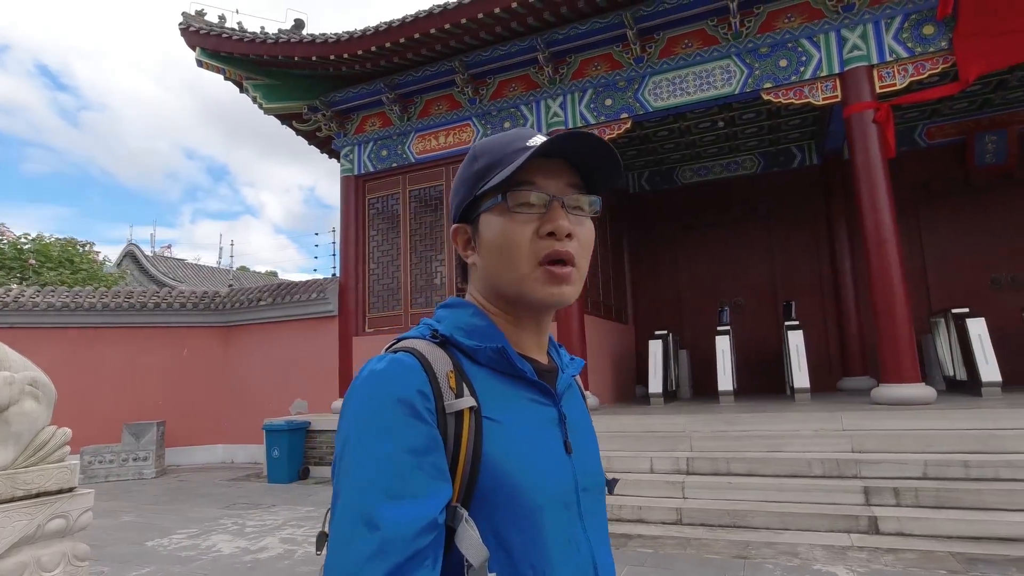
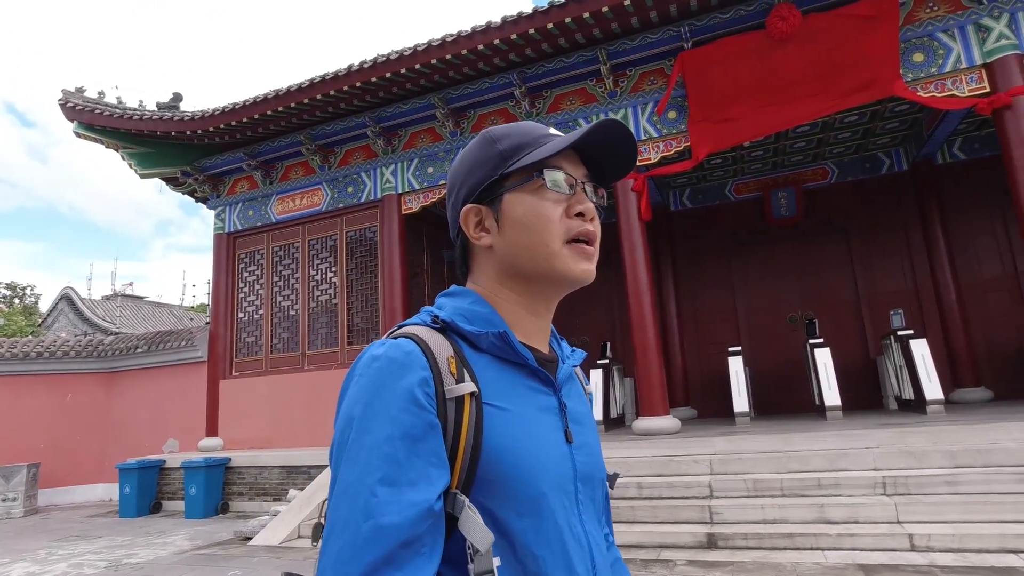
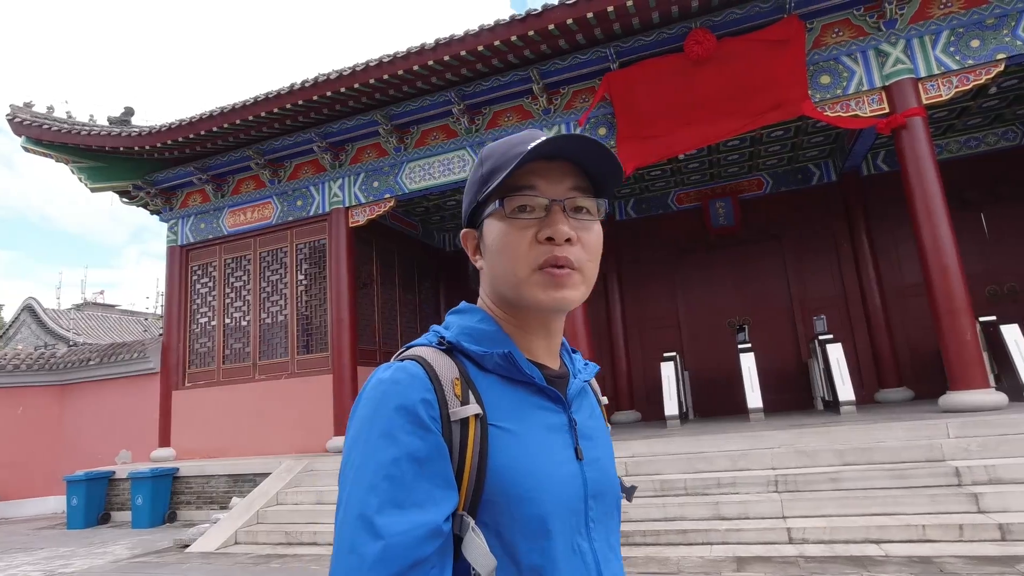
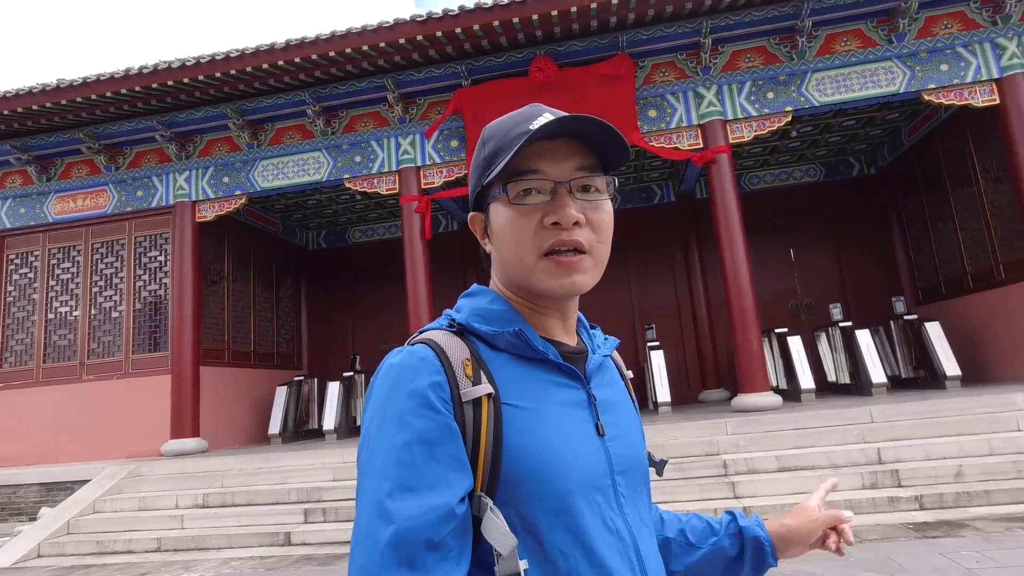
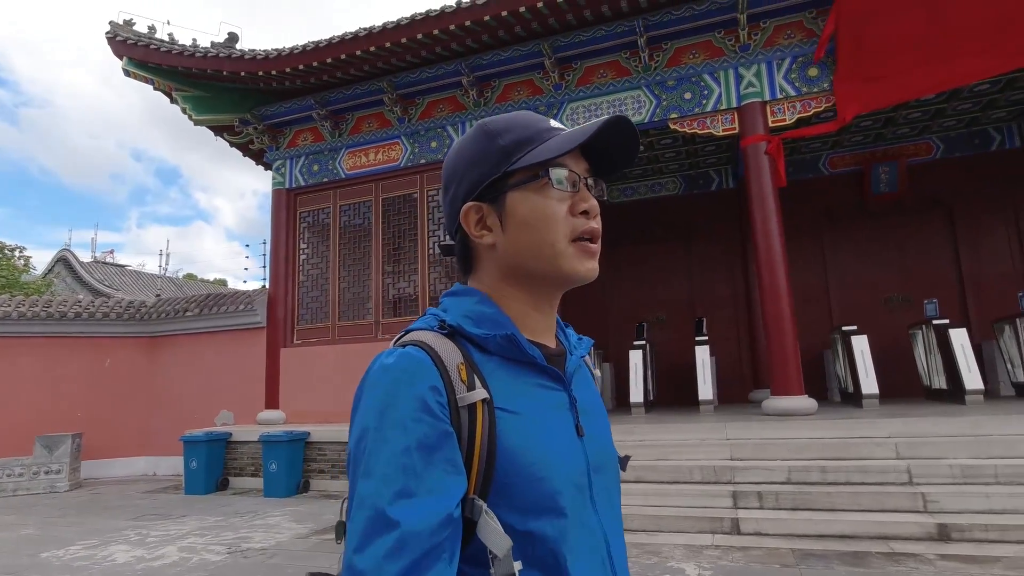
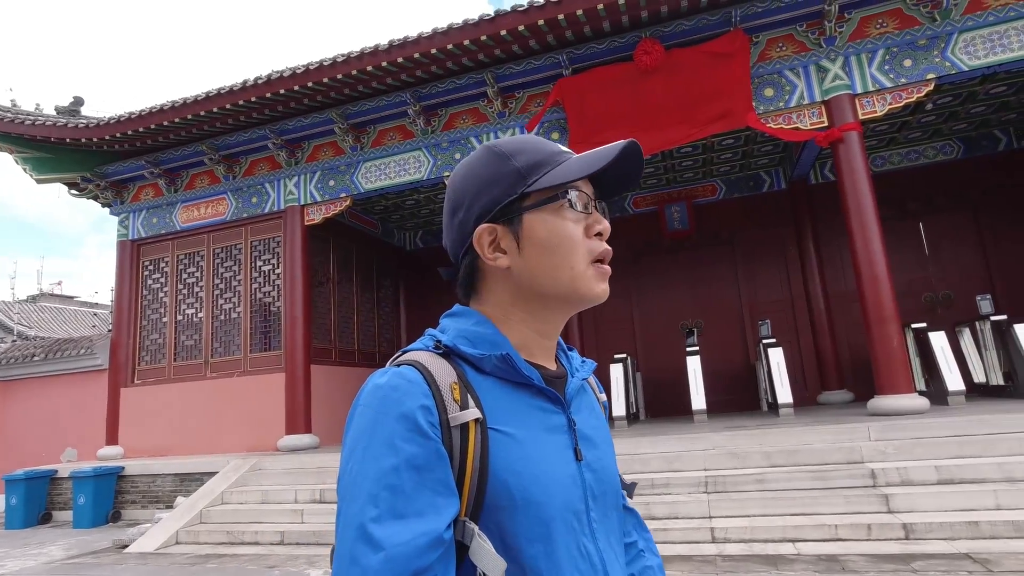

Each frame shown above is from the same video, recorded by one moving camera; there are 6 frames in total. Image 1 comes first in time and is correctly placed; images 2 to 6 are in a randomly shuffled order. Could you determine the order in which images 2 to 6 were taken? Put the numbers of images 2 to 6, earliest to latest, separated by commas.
5, 2, 3, 6, 4
